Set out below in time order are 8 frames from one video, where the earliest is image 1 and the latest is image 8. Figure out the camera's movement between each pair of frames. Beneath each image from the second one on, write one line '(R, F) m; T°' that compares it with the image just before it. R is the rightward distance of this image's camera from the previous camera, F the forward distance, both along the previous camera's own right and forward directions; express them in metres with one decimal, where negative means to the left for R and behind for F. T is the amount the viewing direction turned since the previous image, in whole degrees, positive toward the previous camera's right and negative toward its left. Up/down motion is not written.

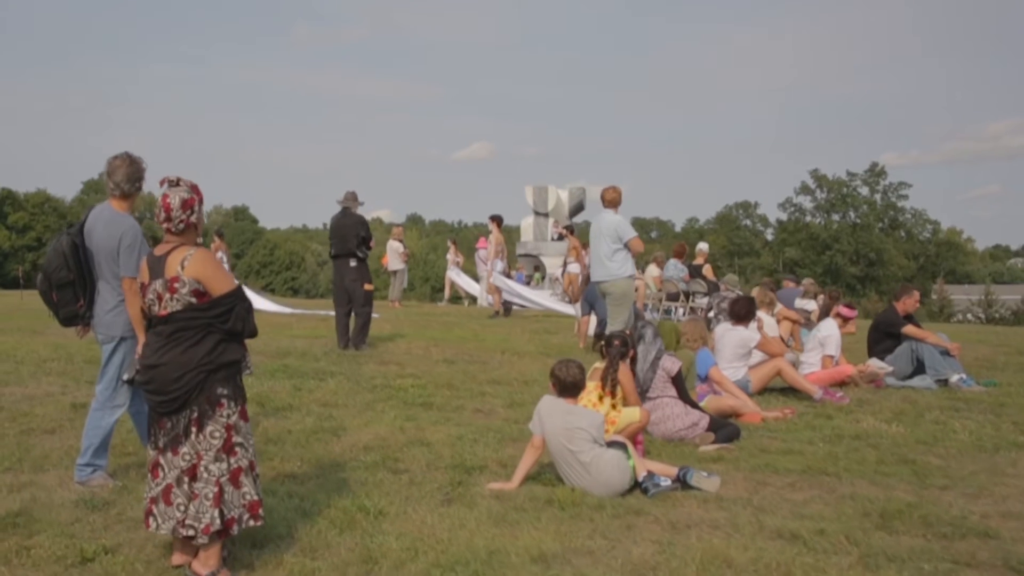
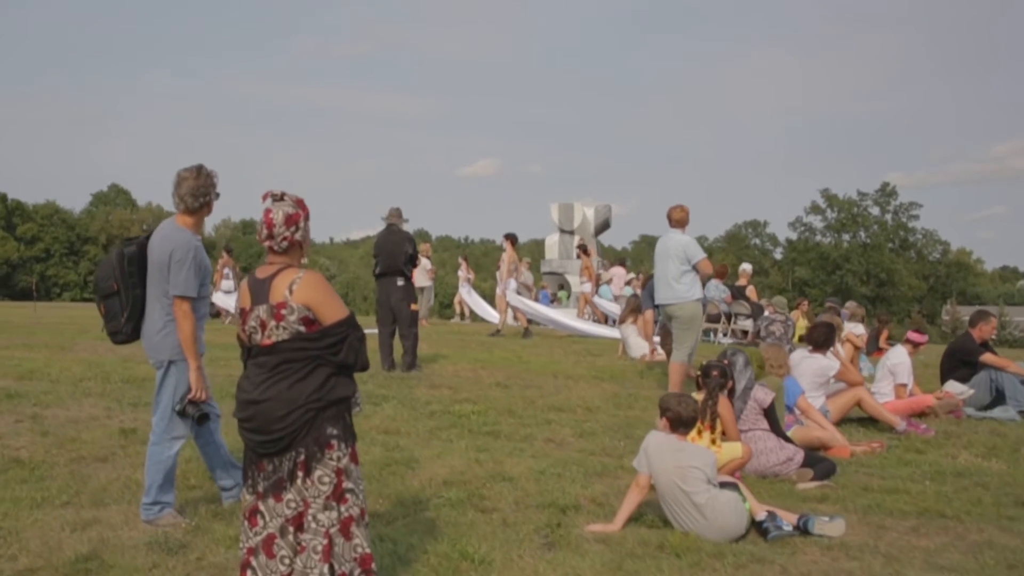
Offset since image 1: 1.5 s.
(-0.5, +0.5) m; 0°
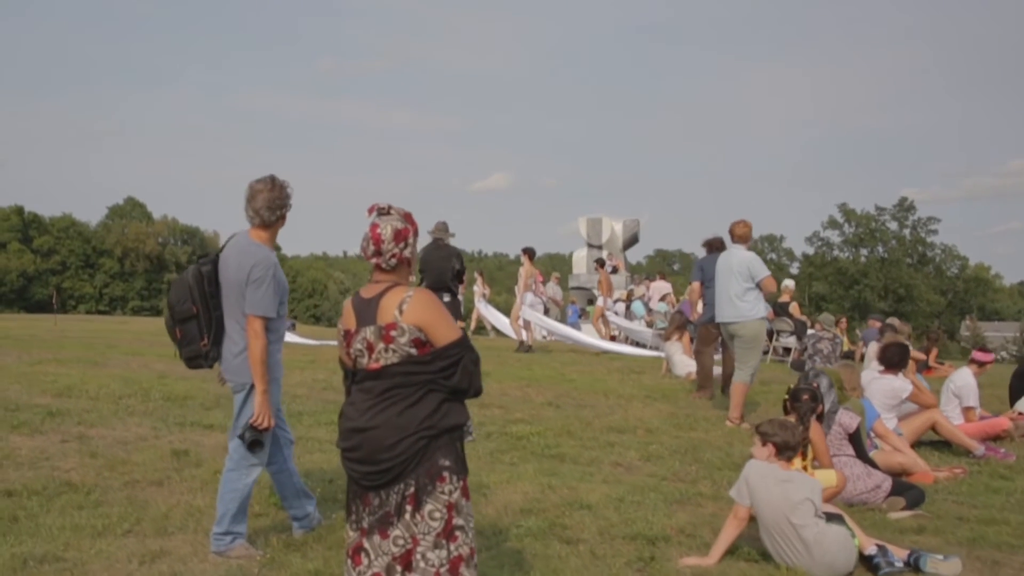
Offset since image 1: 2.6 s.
(-0.4, +0.3) m; -1°
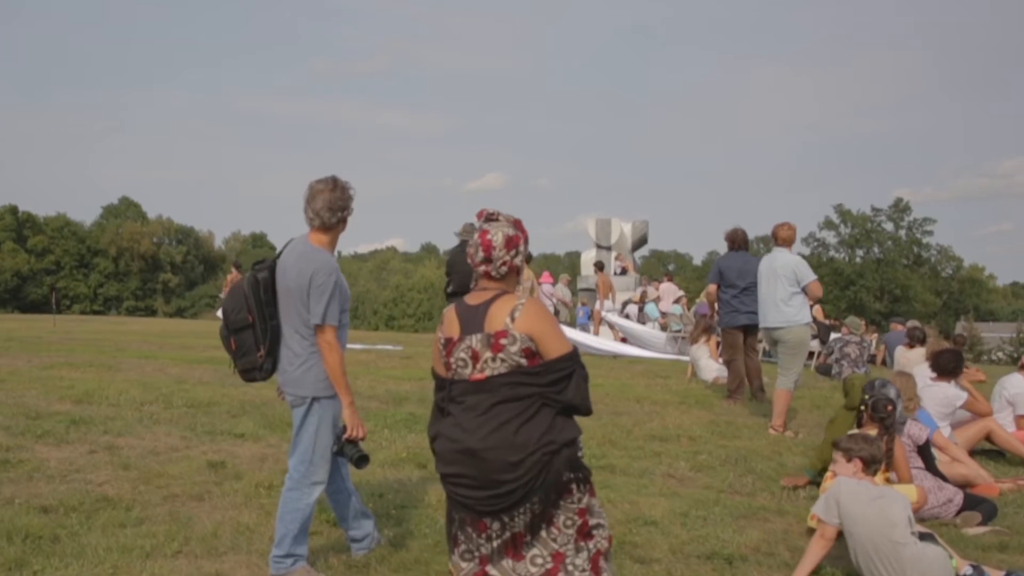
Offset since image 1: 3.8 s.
(-0.4, +0.3) m; 0°
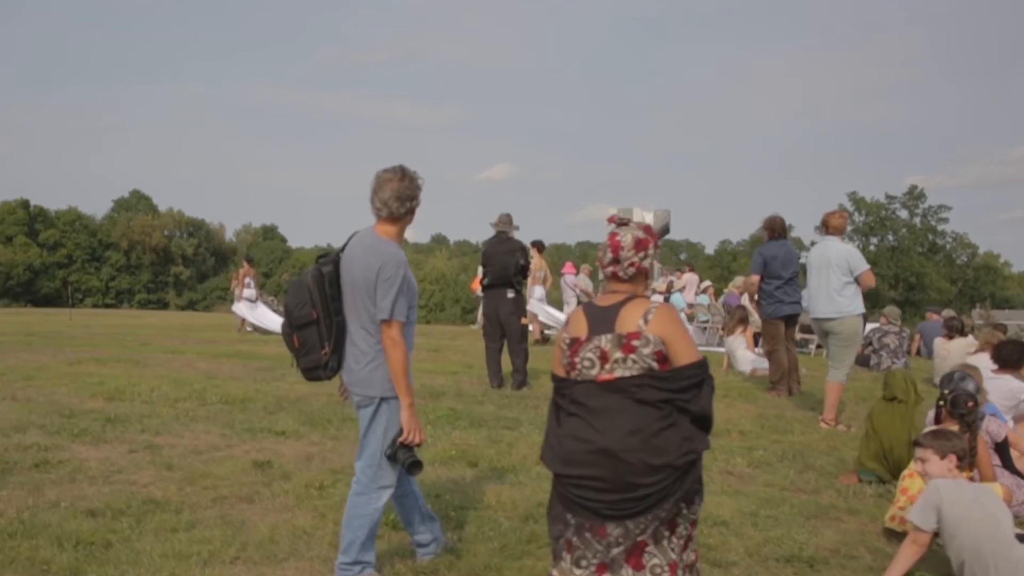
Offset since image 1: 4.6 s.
(-0.3, +0.3) m; 0°
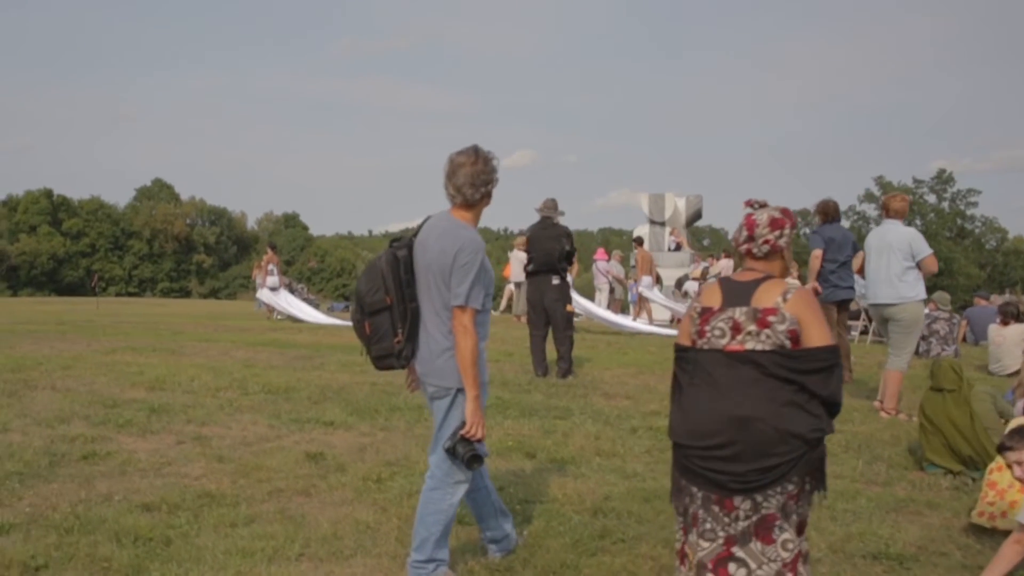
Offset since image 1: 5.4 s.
(-0.3, +0.2) m; -1°
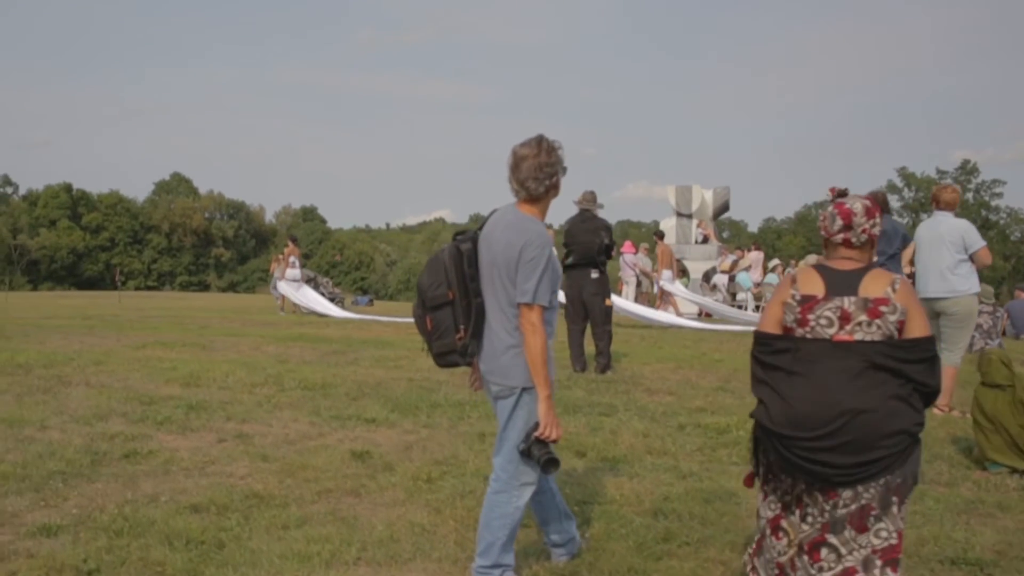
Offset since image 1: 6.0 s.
(-0.2, +0.2) m; -1°
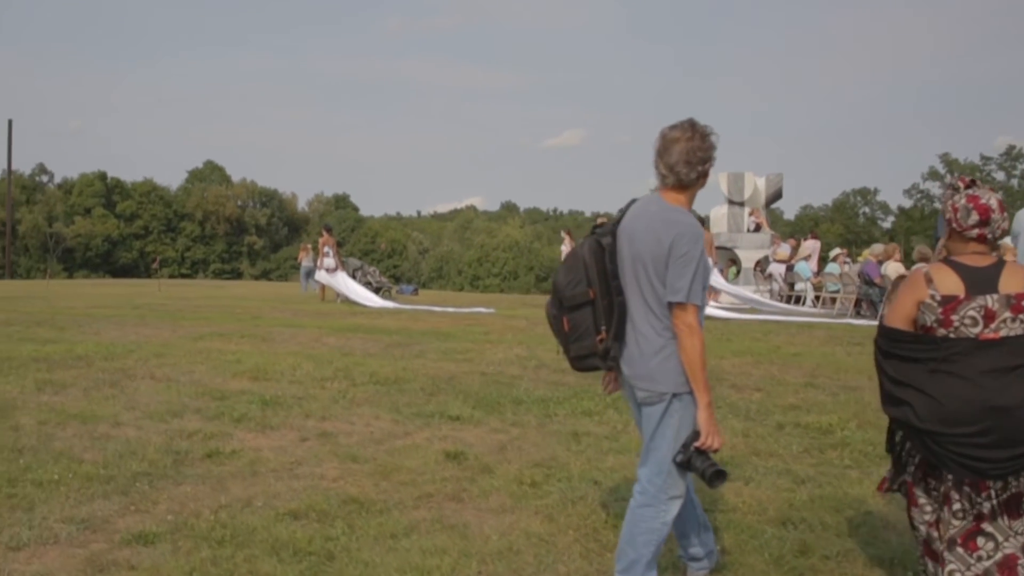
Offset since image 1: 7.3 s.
(-0.5, +0.4) m; -1°
